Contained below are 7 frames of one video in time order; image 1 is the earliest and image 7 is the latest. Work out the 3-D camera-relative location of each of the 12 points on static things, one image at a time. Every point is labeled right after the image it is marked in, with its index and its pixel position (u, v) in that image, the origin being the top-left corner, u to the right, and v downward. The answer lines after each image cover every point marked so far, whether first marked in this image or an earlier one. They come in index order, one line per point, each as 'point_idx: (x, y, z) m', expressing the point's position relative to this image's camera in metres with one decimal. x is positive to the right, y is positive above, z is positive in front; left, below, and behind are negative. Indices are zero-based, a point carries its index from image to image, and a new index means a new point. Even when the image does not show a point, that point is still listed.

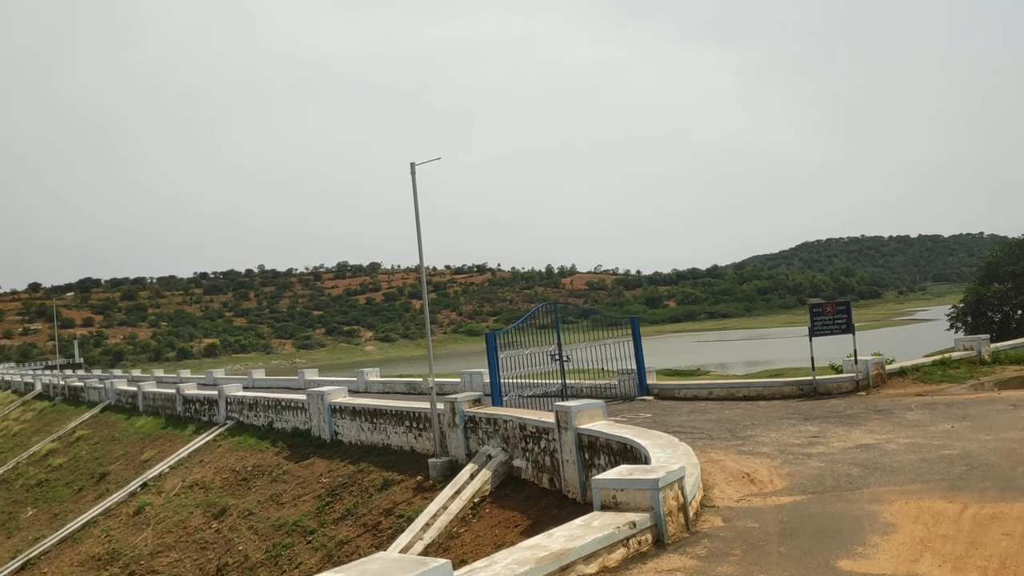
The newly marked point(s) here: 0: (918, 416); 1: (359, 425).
0: (+5.7, -1.8, +10.5) m
1: (-3.3, -3.0, +16.2) m
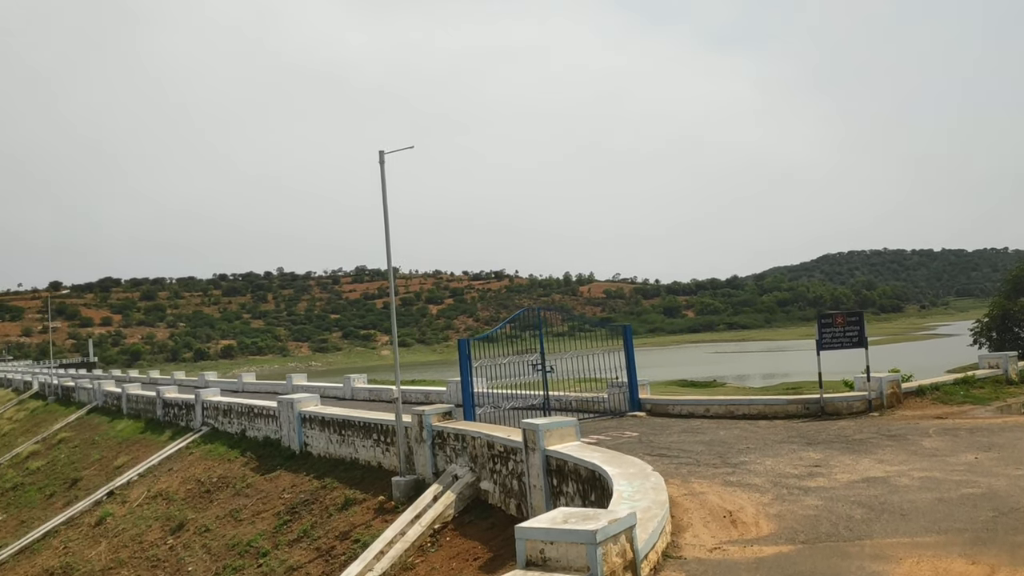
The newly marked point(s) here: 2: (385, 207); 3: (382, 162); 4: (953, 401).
0: (+5.2, -1.9, +9.1) m
1: (-3.7, -3.0, +15.0) m
2: (-2.1, +1.3, +12.2) m
3: (-2.2, +2.1, +12.3) m
4: (+7.2, -1.8, +12.2) m
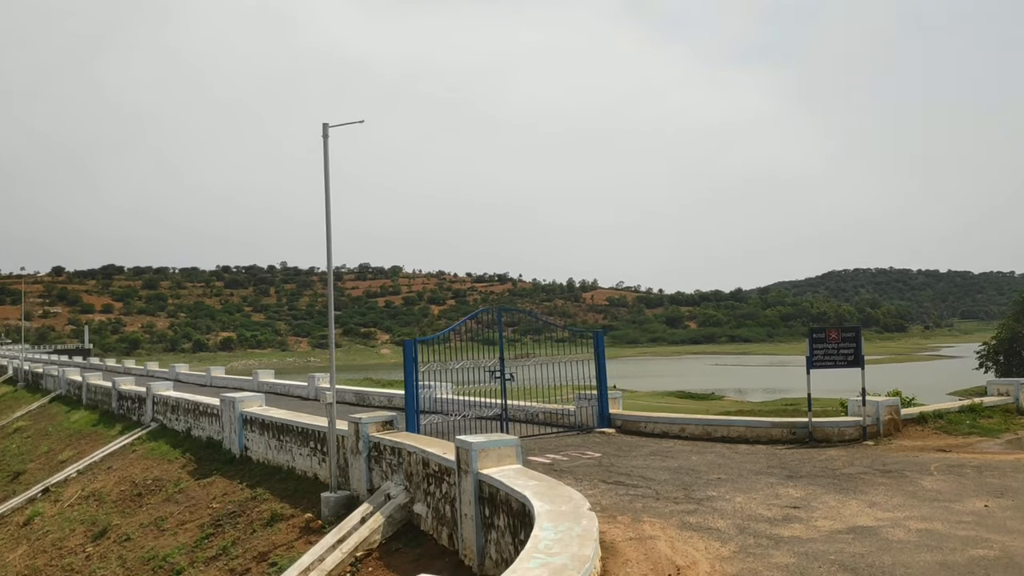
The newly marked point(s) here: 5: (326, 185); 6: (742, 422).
0: (+4.4, -2.0, +7.7) m
1: (-4.5, -2.8, +13.7) m
2: (-2.7, +1.5, +10.8) m
3: (-2.7, +2.3, +11.0) m
4: (+6.5, -2.1, +10.8) m
5: (-2.7, +1.5, +11.0) m
6: (+3.4, -2.0, +11.1) m
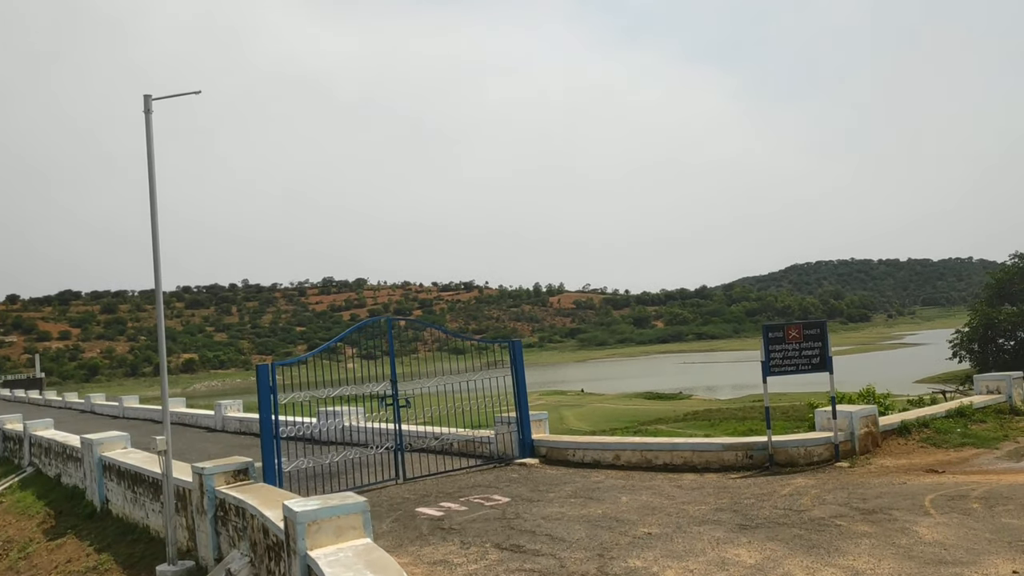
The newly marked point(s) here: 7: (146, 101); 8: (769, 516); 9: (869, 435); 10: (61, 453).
0: (+3.3, -1.9, +5.7) m
1: (-5.9, -3.1, +11.2) m
2: (-4.1, +1.3, +8.5) m
3: (-4.2, +2.1, +8.6) m
4: (+5.2, -1.8, +8.8) m
5: (-4.2, +1.3, +8.7) m
6: (+2.1, -1.9, +9.0) m
7: (-4.3, +2.2, +8.8) m
8: (+2.3, -2.0, +6.6) m
9: (+4.2, -1.7, +8.8) m
10: (-8.9, -3.2, +14.7) m
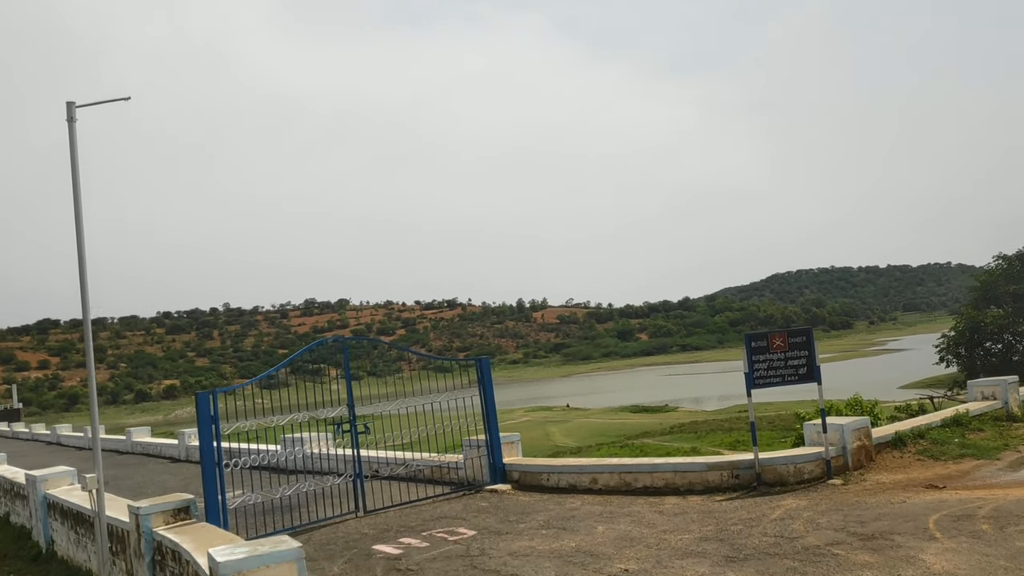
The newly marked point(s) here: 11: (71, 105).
0: (+3.0, -1.8, +5.0) m
1: (-6.2, -3.4, +10.4) m
2: (-4.6, +1.1, +7.8) m
3: (-4.7, +1.8, +7.9) m
4: (+4.8, -1.8, +8.3) m
5: (-4.6, +1.1, +8.0) m
6: (+1.7, -2.0, +8.3) m
7: (-4.8, +1.9, +8.1) m
8: (+1.9, -2.0, +5.9) m
9: (+3.8, -1.8, +8.2) m
10: (-9.3, -3.8, +13.8) m
11: (-4.6, +1.9, +7.9) m
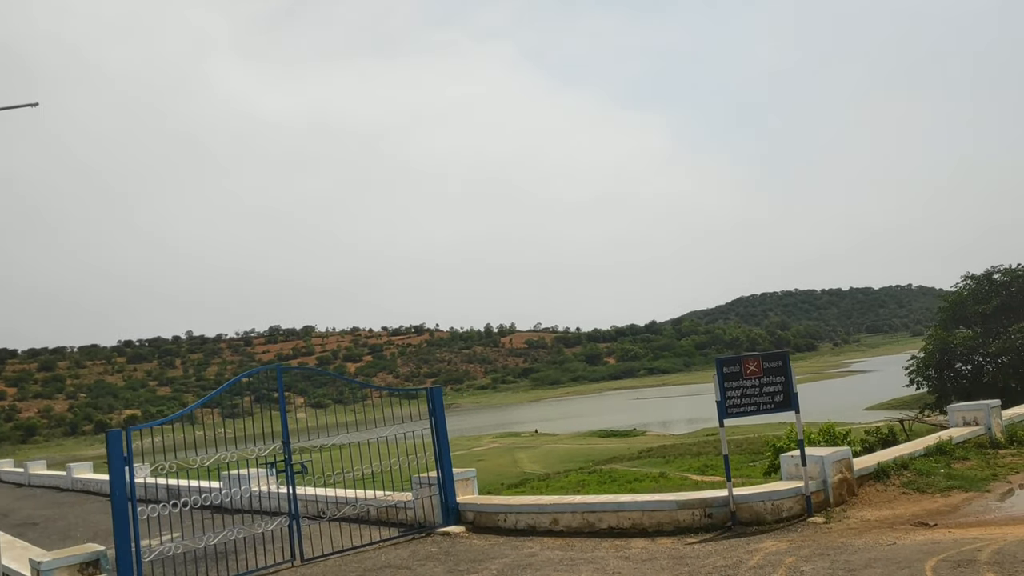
0: (+2.6, -2.0, +4.4) m
1: (-6.8, -3.8, +9.2) m
2: (-5.0, +0.8, +6.9) m
3: (-5.2, +1.6, +7.1) m
4: (+4.3, -2.0, +7.7) m
5: (-5.1, +0.8, +7.0) m
6: (+1.3, -2.2, +7.6) m
7: (-5.3, +1.7, +7.2) m
8: (+1.6, -2.2, +5.2) m
9: (+3.3, -2.0, +7.5) m
10: (-10.0, -4.2, +12.5) m
11: (-5.1, +1.7, +7.0) m
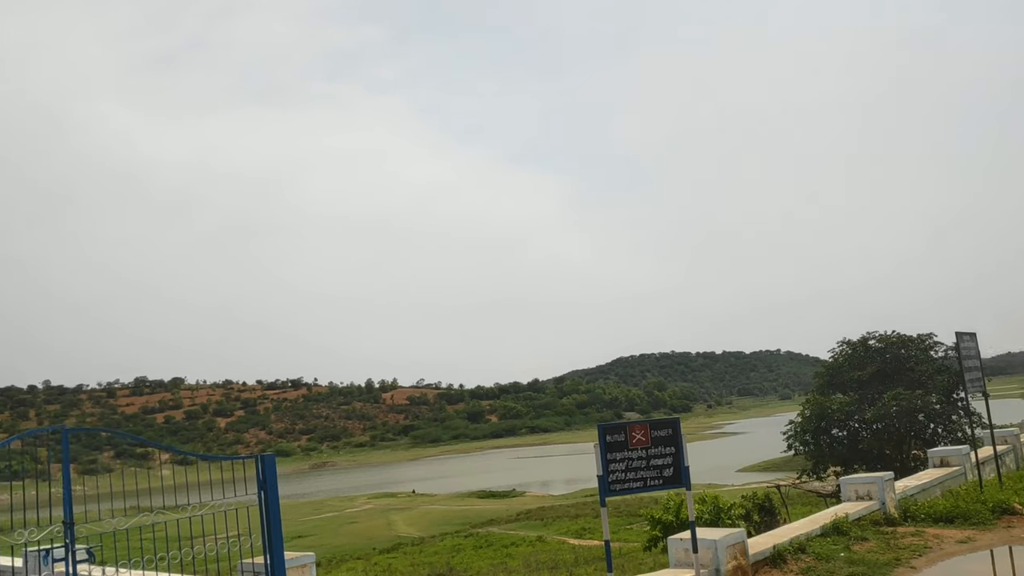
0: (+1.8, -2.2, +3.3) m
1: (-8.3, -4.0, +6.6) m
2: (-6.1, +0.7, +4.8) m
3: (-6.2, +1.4, +5.1) m
4: (+3.0, -2.6, +6.8) m
5: (-6.2, +0.7, +5.0) m
6: (-0.1, -2.6, +6.3) m
7: (-6.4, +1.5, +5.2) m
8: (+0.6, -2.5, +4.0) m
9: (+2.0, -2.5, +6.6) m
10: (-12.0, -4.6, +9.3) m
11: (-6.2, +1.6, +5.0) m
